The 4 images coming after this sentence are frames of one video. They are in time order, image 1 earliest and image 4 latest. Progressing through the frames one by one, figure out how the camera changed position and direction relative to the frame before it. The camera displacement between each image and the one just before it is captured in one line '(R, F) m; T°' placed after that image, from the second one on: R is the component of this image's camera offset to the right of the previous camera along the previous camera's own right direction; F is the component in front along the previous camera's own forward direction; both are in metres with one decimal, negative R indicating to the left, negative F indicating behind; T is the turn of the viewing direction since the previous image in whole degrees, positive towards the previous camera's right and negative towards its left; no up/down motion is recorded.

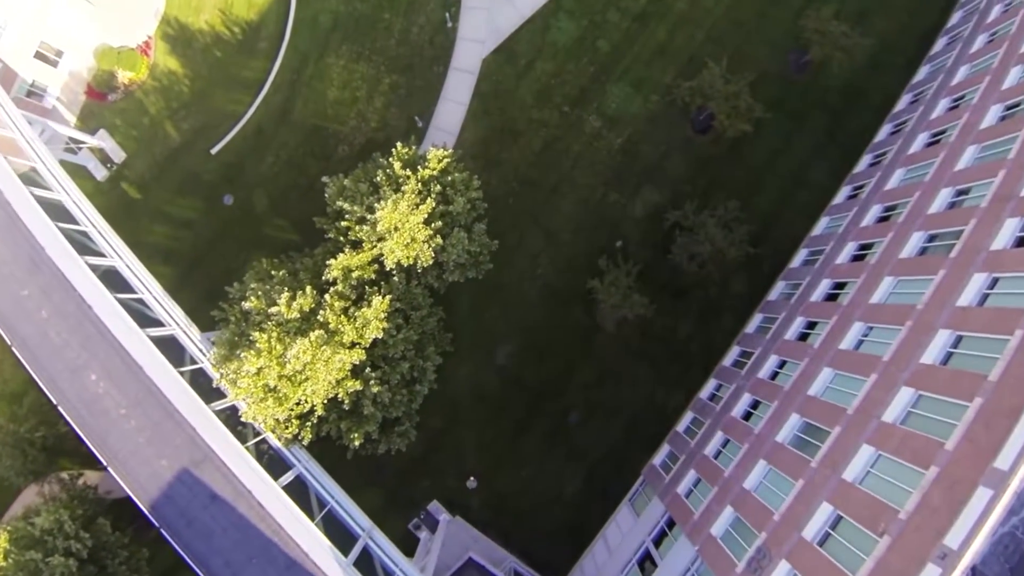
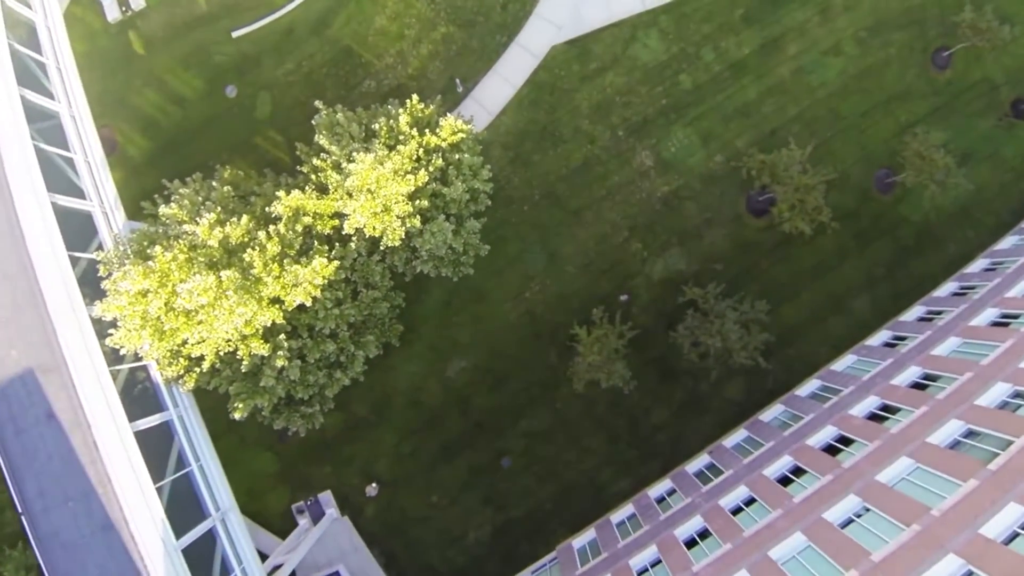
(+0.7, +3.9) m; 0°
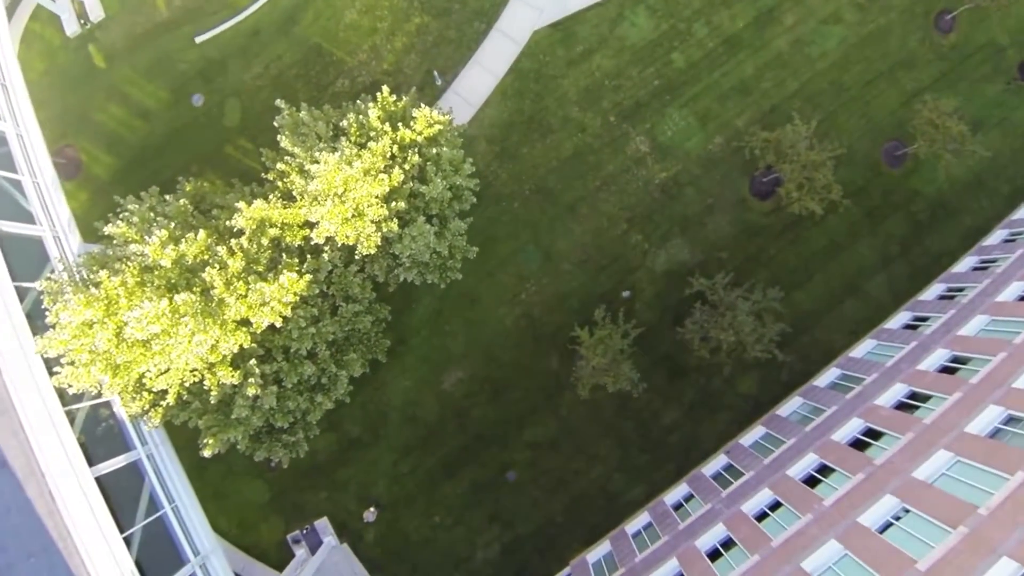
(+0.2, +1.7) m; 0°
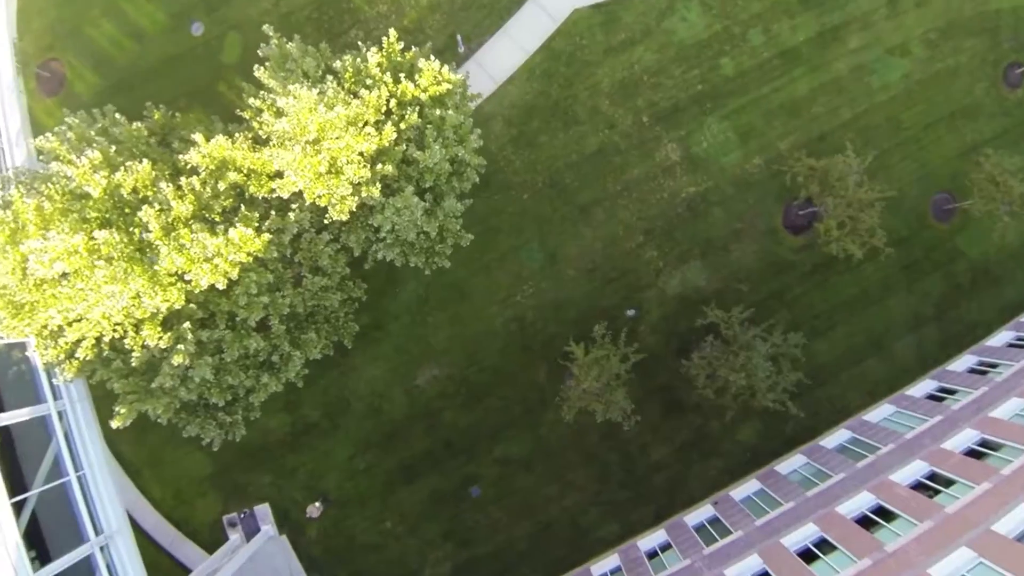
(+0.2, +2.5) m; 0°
